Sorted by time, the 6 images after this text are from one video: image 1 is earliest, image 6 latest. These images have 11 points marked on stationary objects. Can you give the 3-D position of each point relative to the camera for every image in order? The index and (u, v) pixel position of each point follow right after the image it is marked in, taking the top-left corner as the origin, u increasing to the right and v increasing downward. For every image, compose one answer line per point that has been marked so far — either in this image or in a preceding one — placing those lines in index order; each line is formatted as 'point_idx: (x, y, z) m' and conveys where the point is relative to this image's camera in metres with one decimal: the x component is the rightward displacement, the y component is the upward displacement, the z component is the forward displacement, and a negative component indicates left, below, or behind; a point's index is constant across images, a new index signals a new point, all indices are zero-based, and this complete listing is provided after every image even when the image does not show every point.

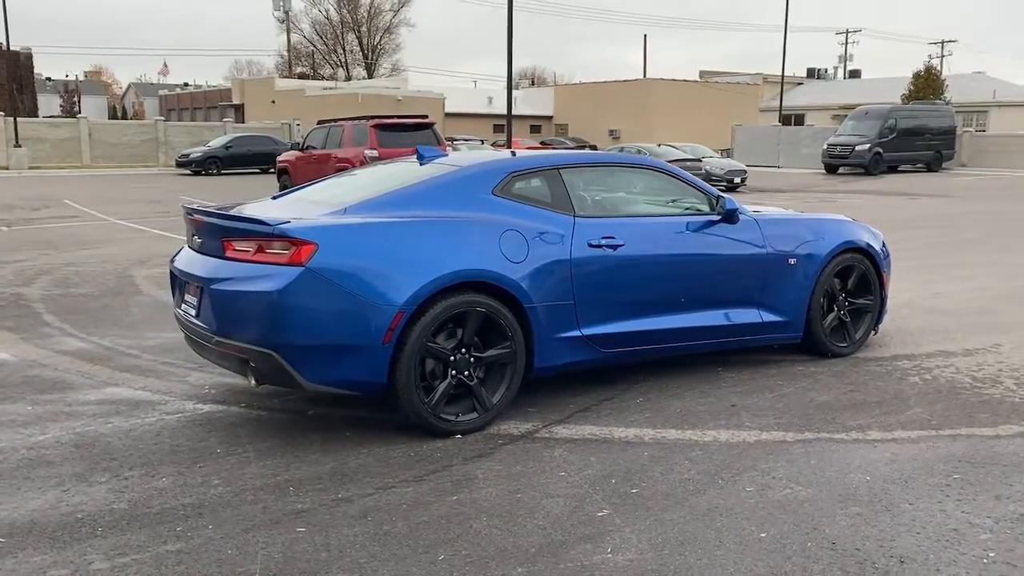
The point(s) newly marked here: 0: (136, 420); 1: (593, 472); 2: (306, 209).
0: (-2.1, -0.8, +5.1) m
1: (+0.4, -0.9, +4.2) m
2: (-1.1, +0.4, +5.0) m
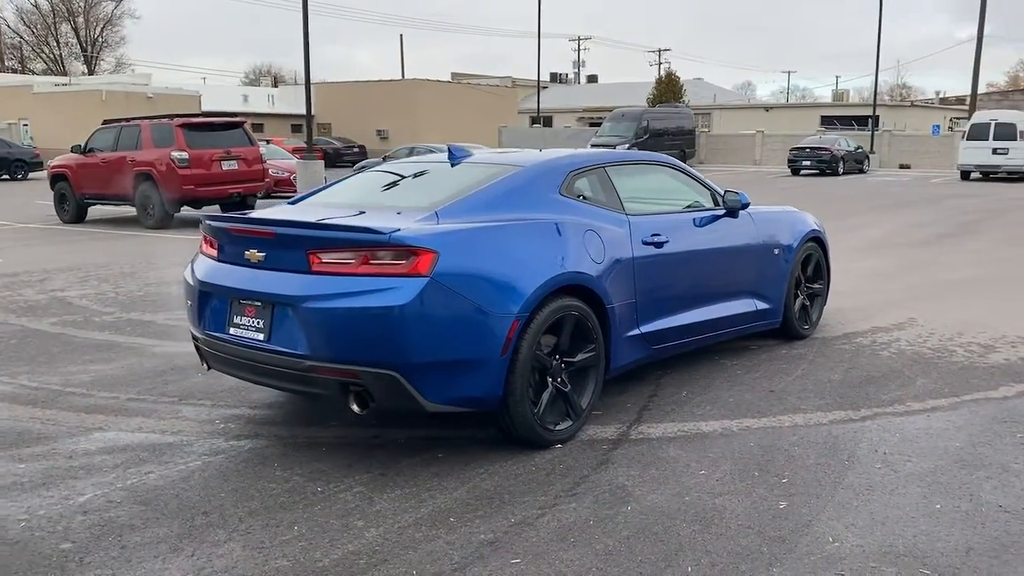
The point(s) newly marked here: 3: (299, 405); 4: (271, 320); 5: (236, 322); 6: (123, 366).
0: (-1.6, -0.9, +4.4) m
1: (+1.0, -0.9, +4.2) m
2: (-0.7, +0.4, +4.5) m
3: (-1.3, -0.7, +5.4) m
4: (-1.1, -0.2, +4.2) m
5: (-1.3, -0.2, +4.4) m
6: (-2.7, -0.6, +6.3) m
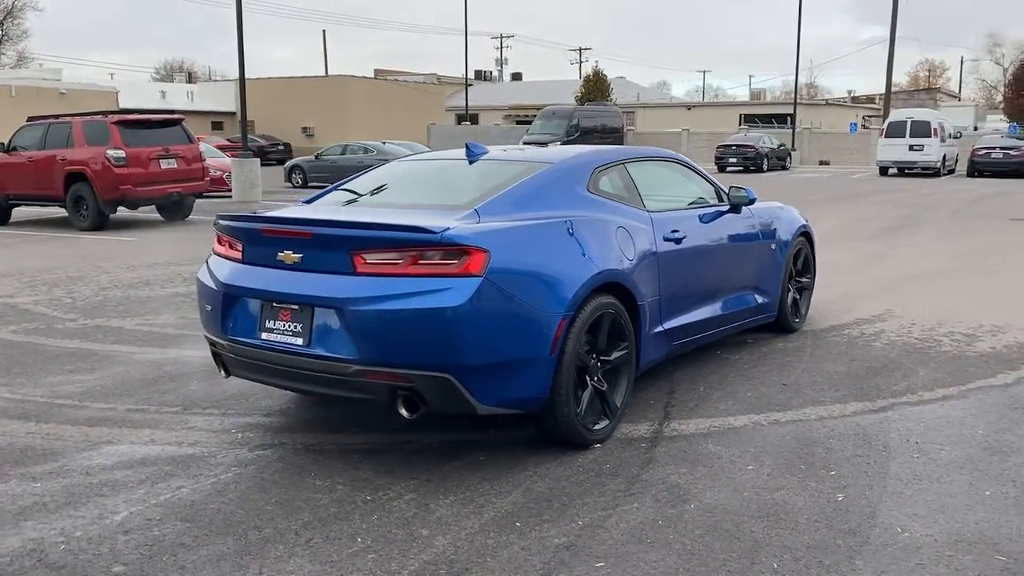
0: (-1.4, -0.9, +4.2) m
1: (+1.3, -0.8, +4.3) m
2: (-0.5, +0.4, +4.4) m
3: (-1.1, -0.7, +5.2) m
4: (-0.9, -0.2, +4.0) m
5: (-1.1, -0.2, +4.2) m
6: (-2.7, -0.6, +6.0) m
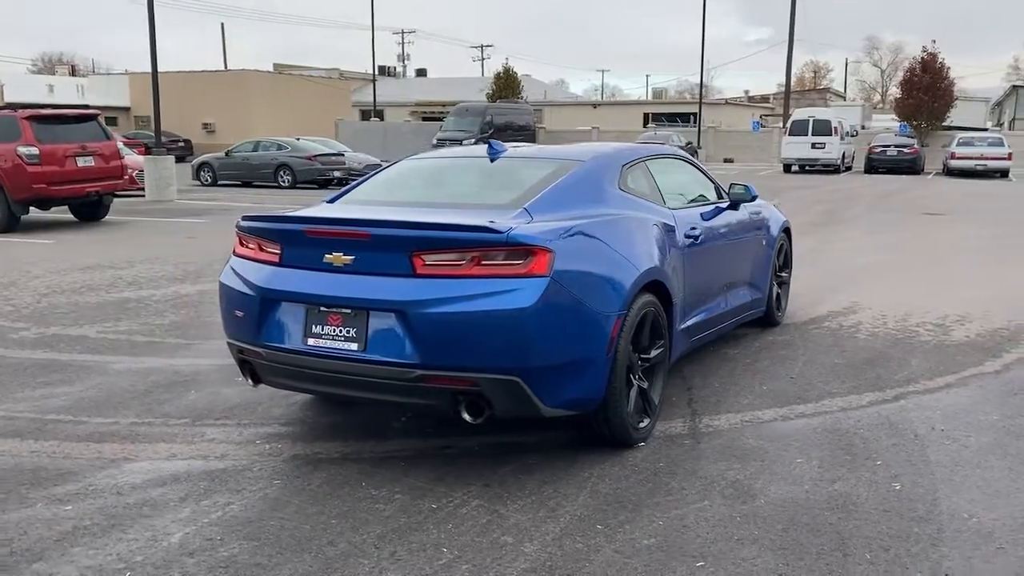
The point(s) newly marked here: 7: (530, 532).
0: (-1.1, -0.9, +4.0) m
1: (+1.5, -0.8, +4.4) m
2: (-0.3, +0.4, +4.3) m
3: (-1.0, -0.7, +5.0) m
4: (-0.6, -0.2, +3.9) m
5: (-0.9, -0.2, +4.0) m
6: (-2.6, -0.6, +5.6) m
7: (+0.1, -1.0, +3.5) m
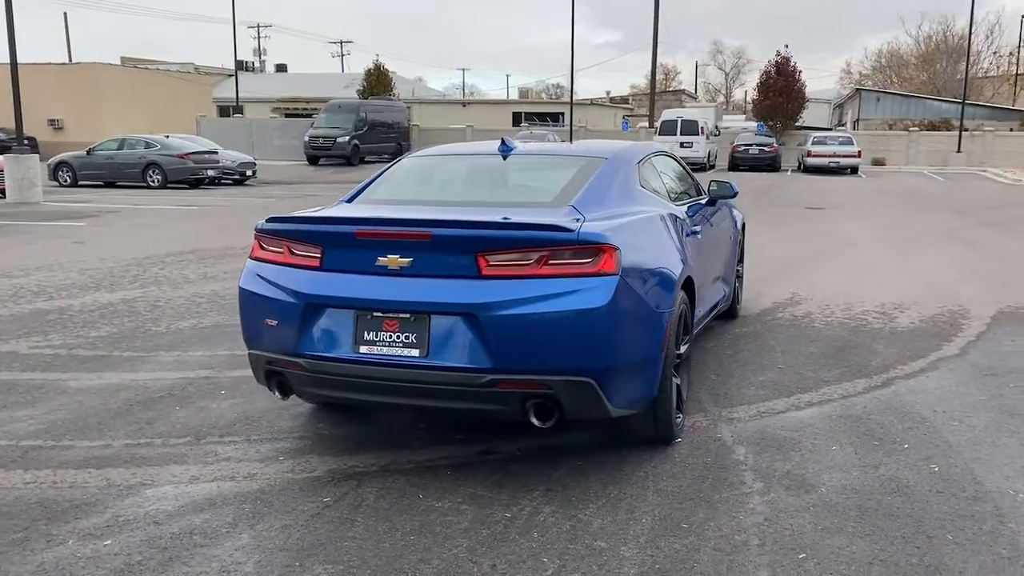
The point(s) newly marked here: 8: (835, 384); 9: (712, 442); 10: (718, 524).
0: (-0.8, -0.9, +3.7) m
1: (+1.7, -0.8, +4.5) m
2: (-0.1, +0.4, +4.2) m
3: (-0.9, -0.8, +4.8) m
4: (-0.3, -0.2, +3.7) m
5: (-0.6, -0.2, +3.8) m
6: (-2.6, -0.7, +5.1) m
7: (+0.4, -1.0, +3.5) m
8: (+2.0, -0.6, +5.5) m
9: (+1.0, -0.8, +4.5) m
10: (+0.8, -0.9, +3.6) m
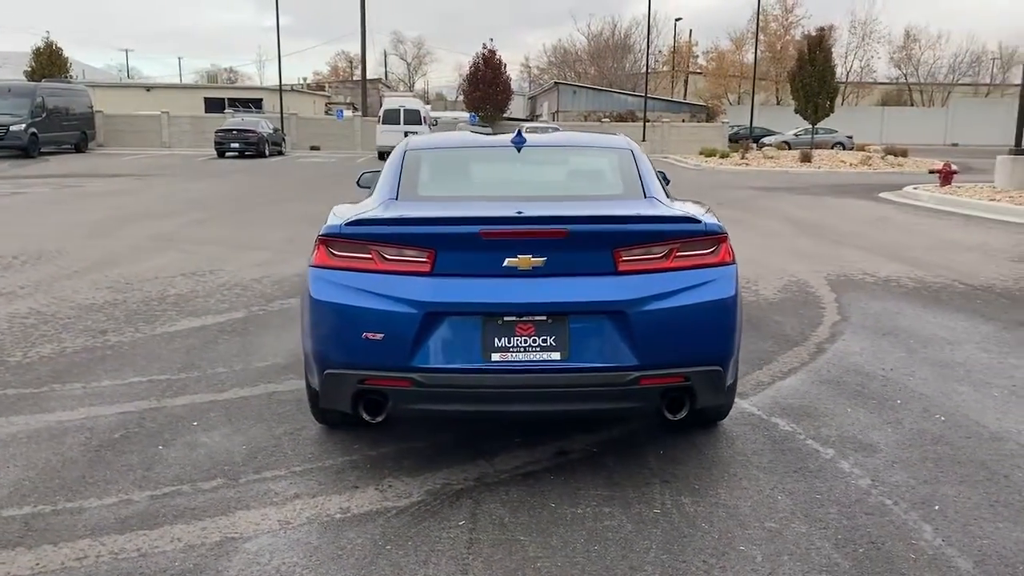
0: (-0.2, -1.0, +3.4) m
1: (+1.9, -0.6, +5.0) m
2: (+0.3, +0.4, +4.1) m
3: (-0.6, -0.8, +4.4) m
4: (+0.2, -0.2, +3.5) m
5: (0.0, -0.2, +3.5) m
6: (-2.3, -0.8, +4.1) m
7: (+1.1, -0.9, +3.6) m
8: (+1.8, -0.4, +6.1) m
9: (+1.3, -0.7, +4.8) m
10: (+1.4, -0.9, +3.8) m
